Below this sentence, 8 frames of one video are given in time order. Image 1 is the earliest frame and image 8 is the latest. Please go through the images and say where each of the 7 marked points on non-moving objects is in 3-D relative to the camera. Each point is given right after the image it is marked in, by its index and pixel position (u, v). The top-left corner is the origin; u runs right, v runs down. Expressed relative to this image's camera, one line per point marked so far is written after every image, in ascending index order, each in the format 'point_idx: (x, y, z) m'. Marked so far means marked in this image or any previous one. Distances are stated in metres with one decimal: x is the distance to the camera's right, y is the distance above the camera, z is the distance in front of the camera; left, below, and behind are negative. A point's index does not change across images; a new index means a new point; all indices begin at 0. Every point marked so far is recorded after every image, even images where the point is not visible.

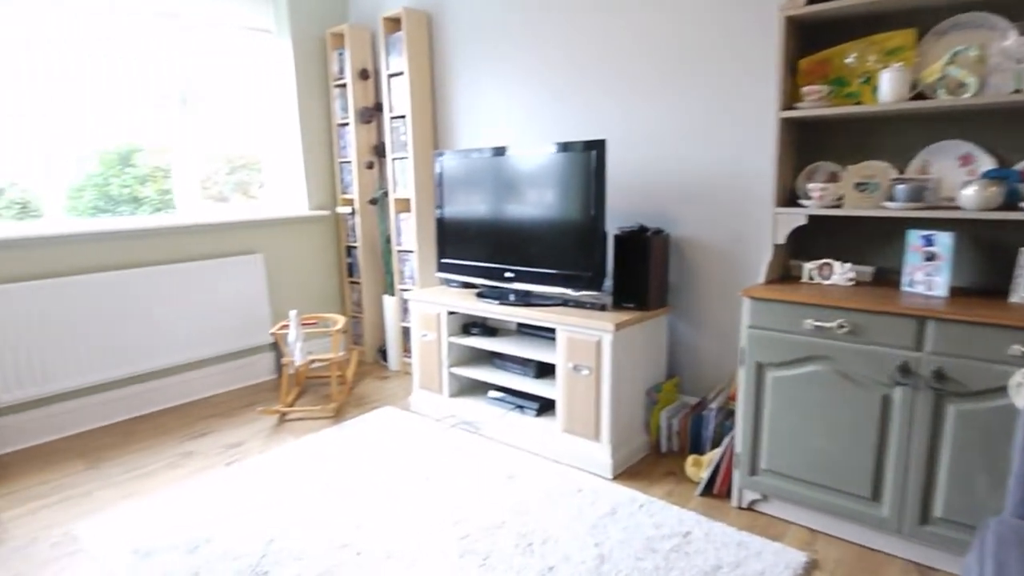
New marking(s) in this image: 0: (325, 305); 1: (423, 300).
0: (-1.3, -0.1, +4.1) m
1: (-0.5, -0.1, +3.1) m
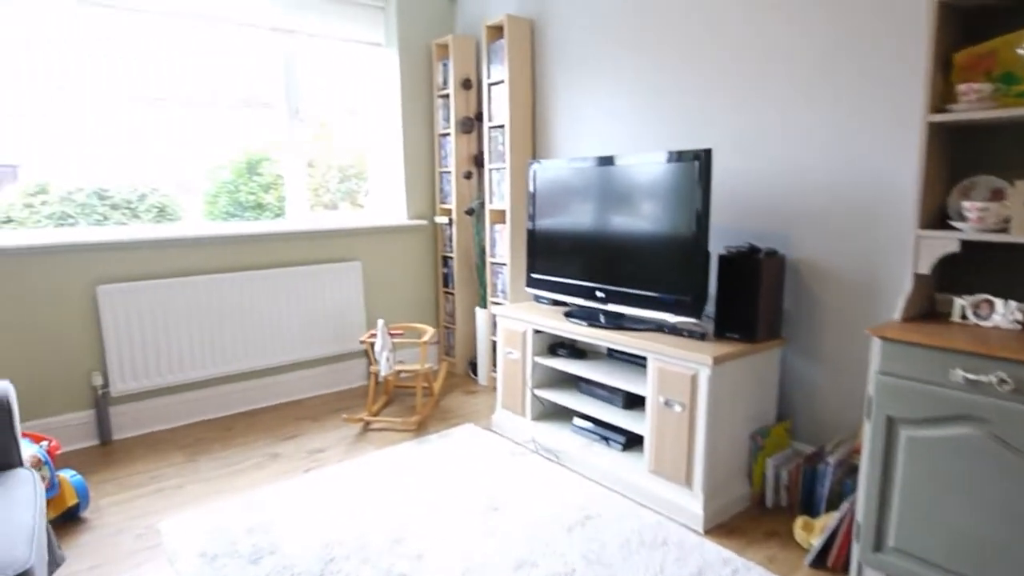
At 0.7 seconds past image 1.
0: (-0.6, -0.2, +4.1) m
1: (0.0, -0.1, +2.9) m
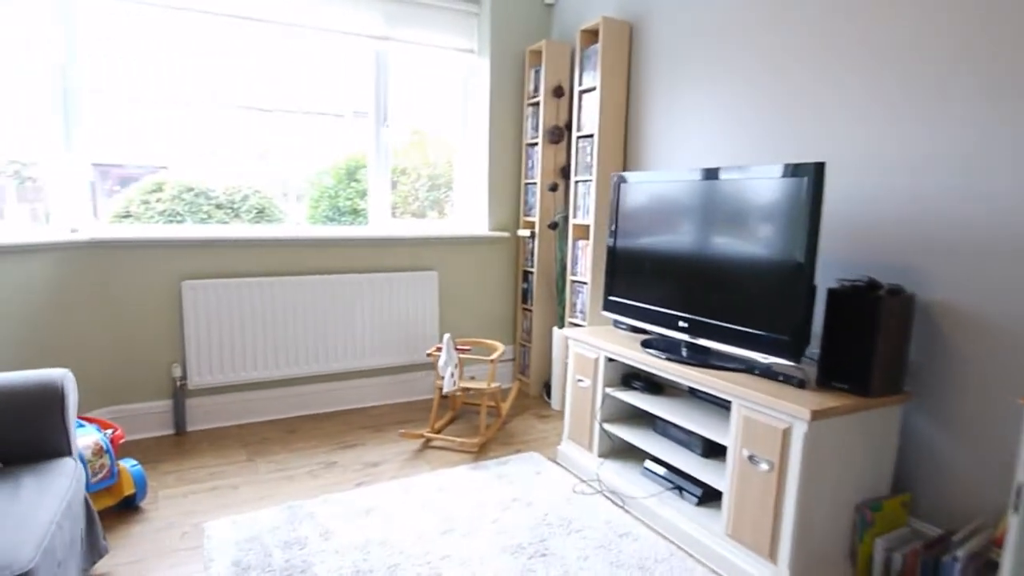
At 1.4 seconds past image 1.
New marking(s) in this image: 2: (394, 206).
0: (-0.1, -0.3, +3.9) m
1: (+0.3, -0.2, +2.7) m
2: (-0.7, +0.5, +3.7) m
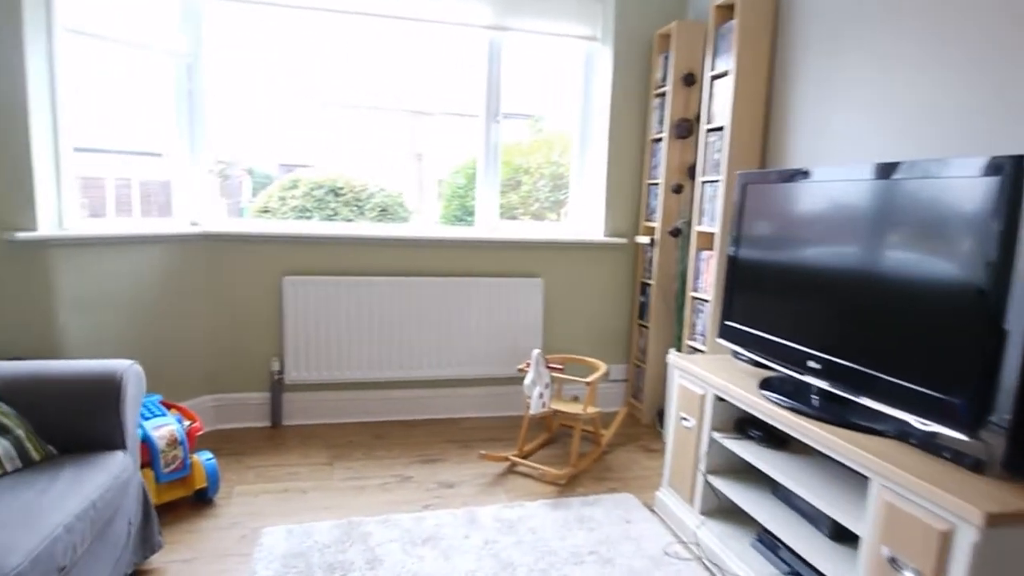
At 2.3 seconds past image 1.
0: (+0.6, -0.3, +3.6) m
1: (+0.7, -0.3, +2.2) m
2: (0.0, +0.5, +3.5) m
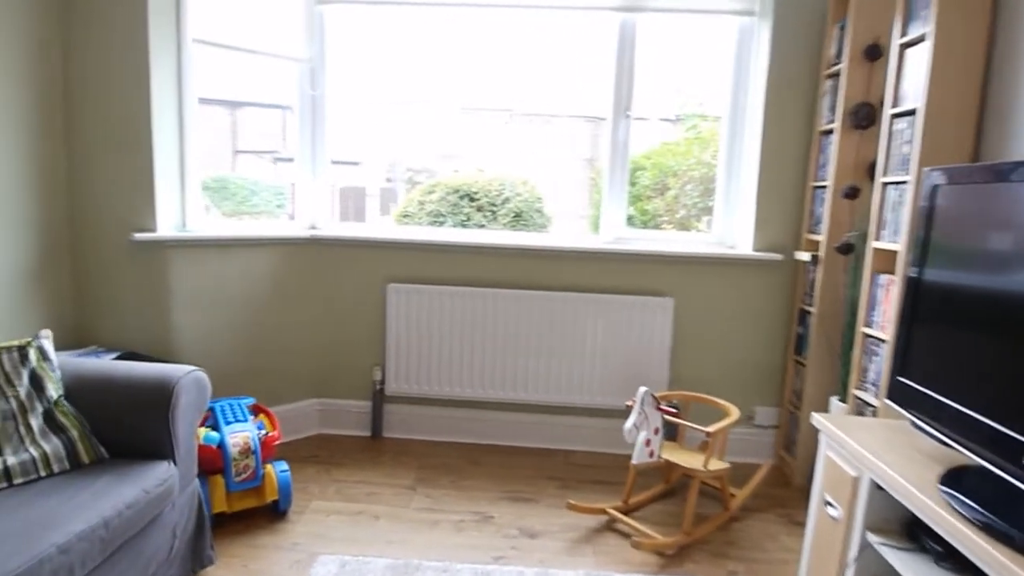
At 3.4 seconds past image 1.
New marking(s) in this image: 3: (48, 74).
0: (+1.2, -0.5, +2.9) m
1: (+0.9, -0.4, +1.6) m
2: (+0.6, +0.4, +3.0) m
3: (-1.7, +0.8, +2.2) m
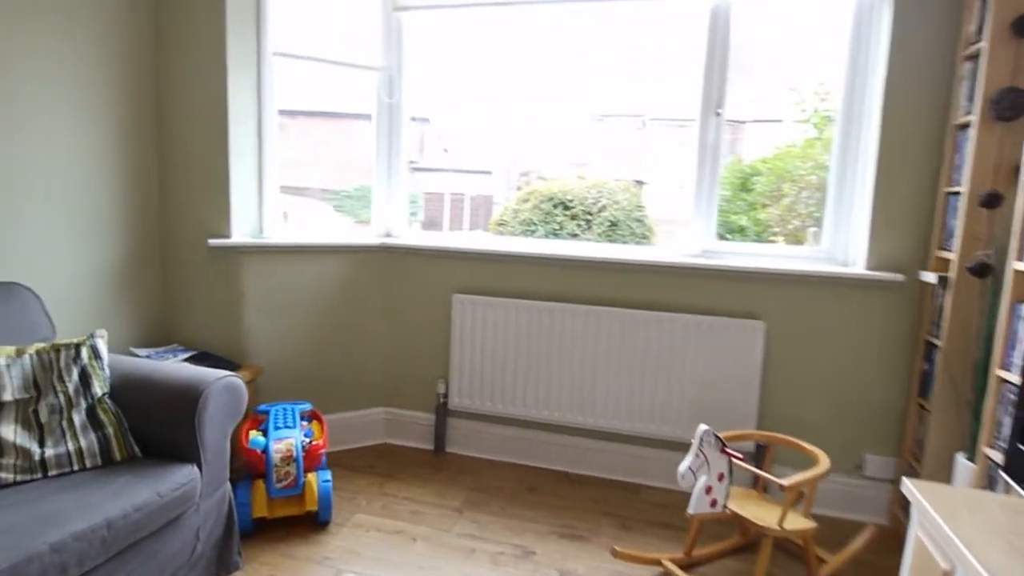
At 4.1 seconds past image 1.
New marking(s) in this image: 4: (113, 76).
0: (+1.5, -0.6, +2.4) m
1: (+0.9, -0.5, +1.3) m
2: (+0.9, +0.3, +2.7) m
3: (-1.5, +0.8, +2.4) m
4: (-1.5, +0.8, +2.3) m
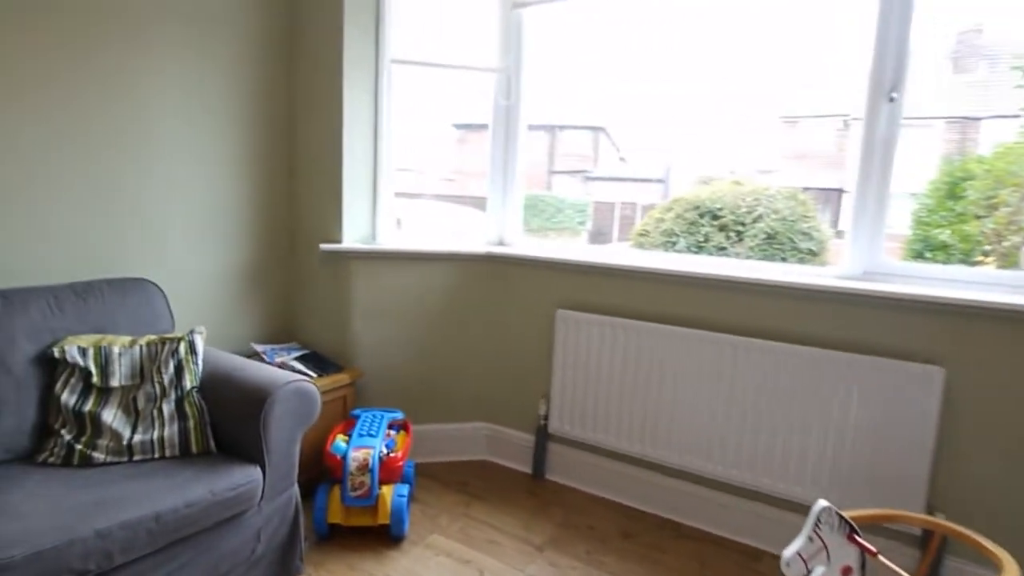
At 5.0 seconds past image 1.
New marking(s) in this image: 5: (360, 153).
0: (+1.7, -0.7, +1.8) m
1: (+0.9, -0.6, +0.8) m
2: (+1.4, +0.2, +2.1) m
3: (-1.0, +0.8, +2.6) m
4: (-1.1, +0.8, +2.5) m
5: (-0.7, +0.6, +2.6) m
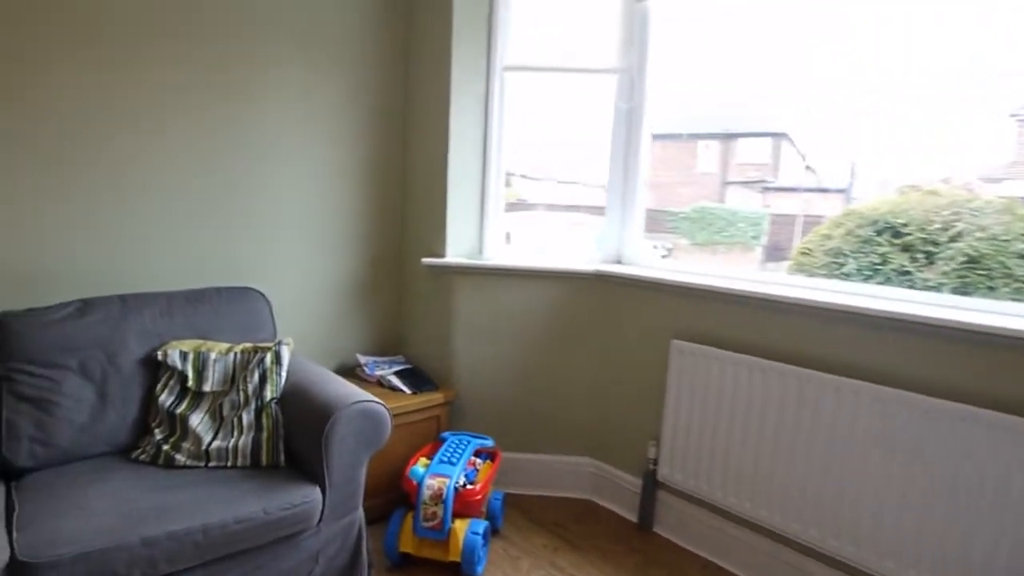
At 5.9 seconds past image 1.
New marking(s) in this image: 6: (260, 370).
0: (+1.8, -0.8, +1.0) m
1: (+0.7, -0.6, +0.3) m
2: (+1.6, 0.0, +1.5) m
3: (-0.5, +0.7, +2.6) m
4: (-0.6, +0.8, +2.5) m
5: (-0.2, +0.5, +2.5) m
6: (-0.8, -0.3, +1.9) m
